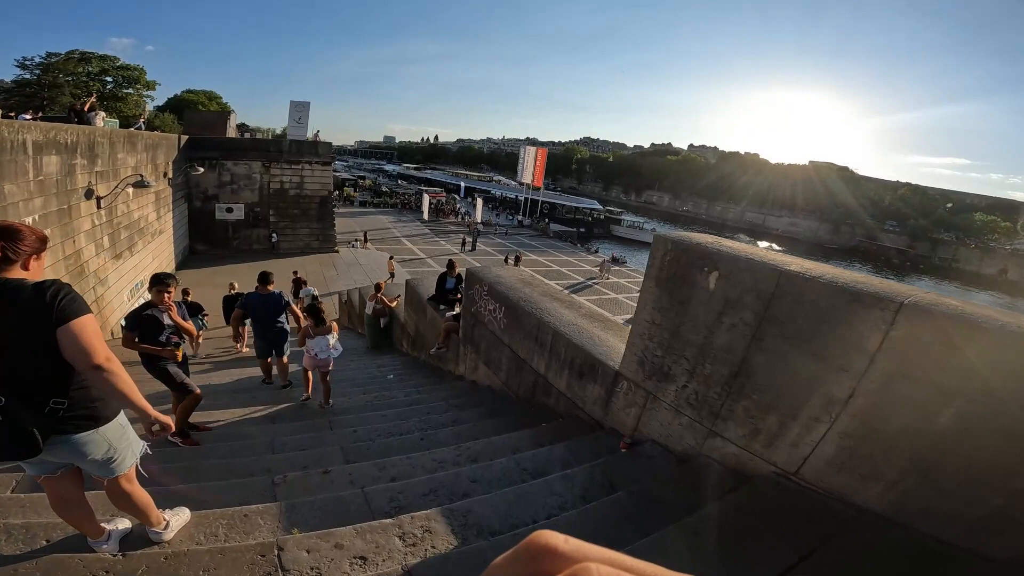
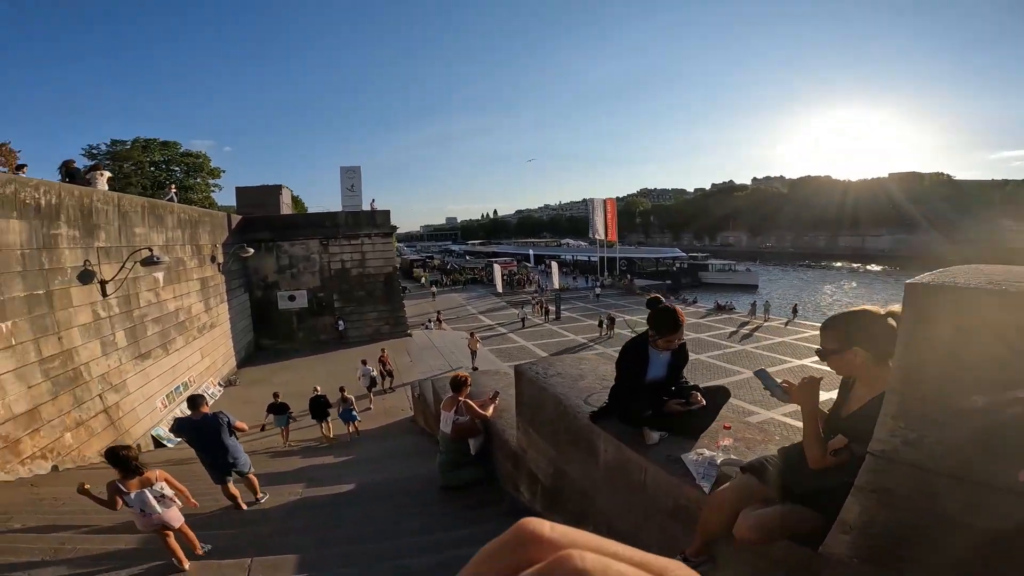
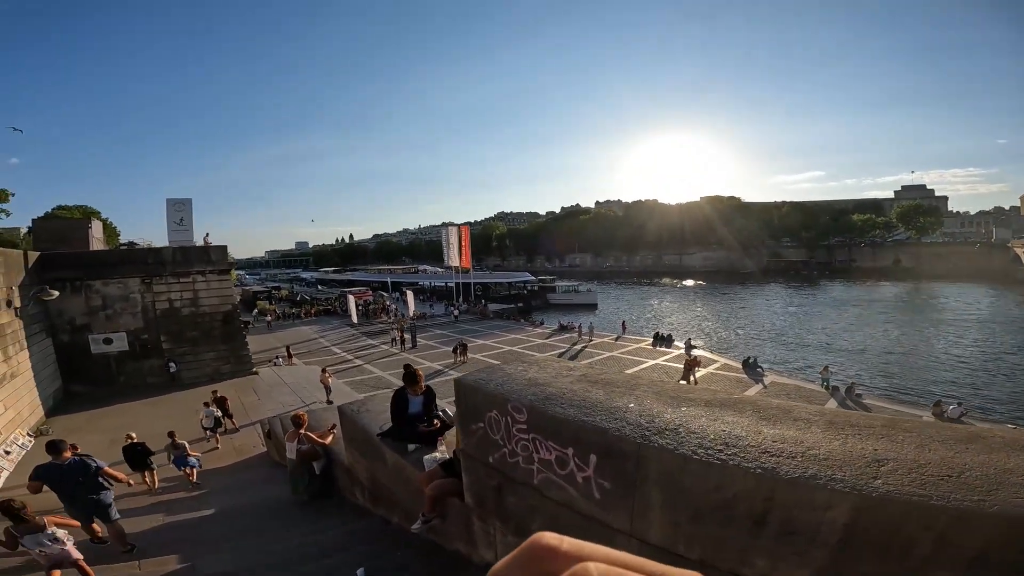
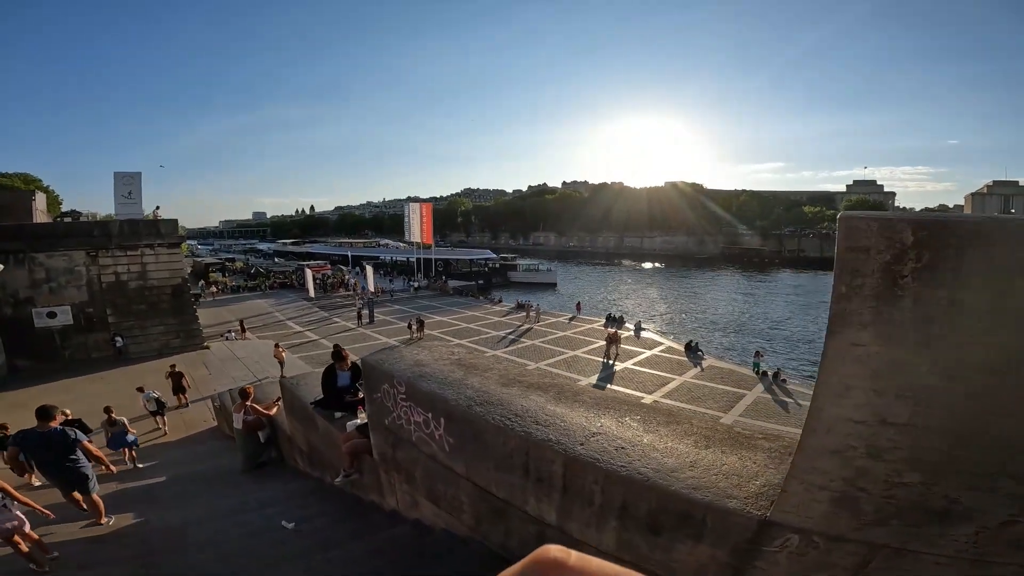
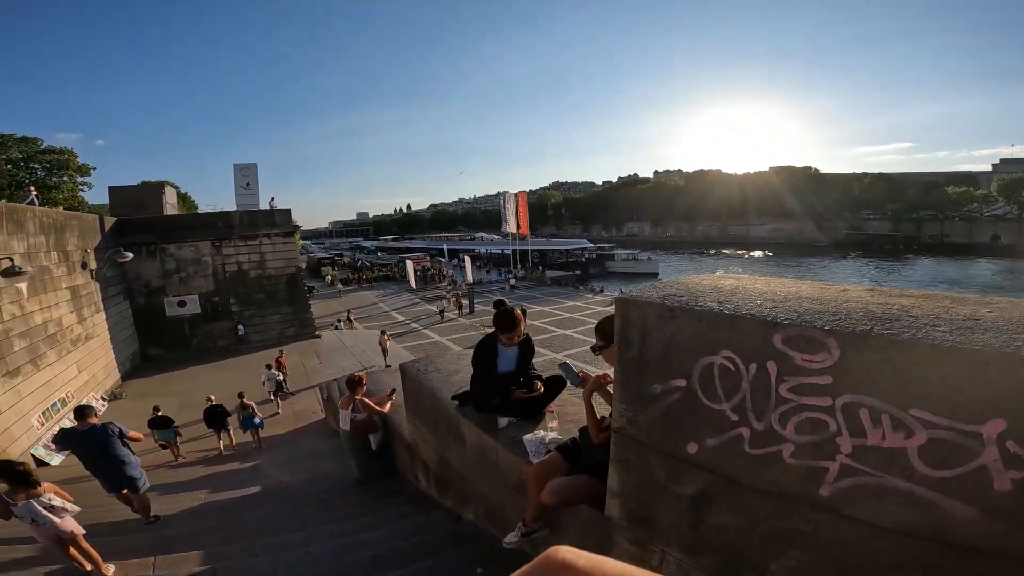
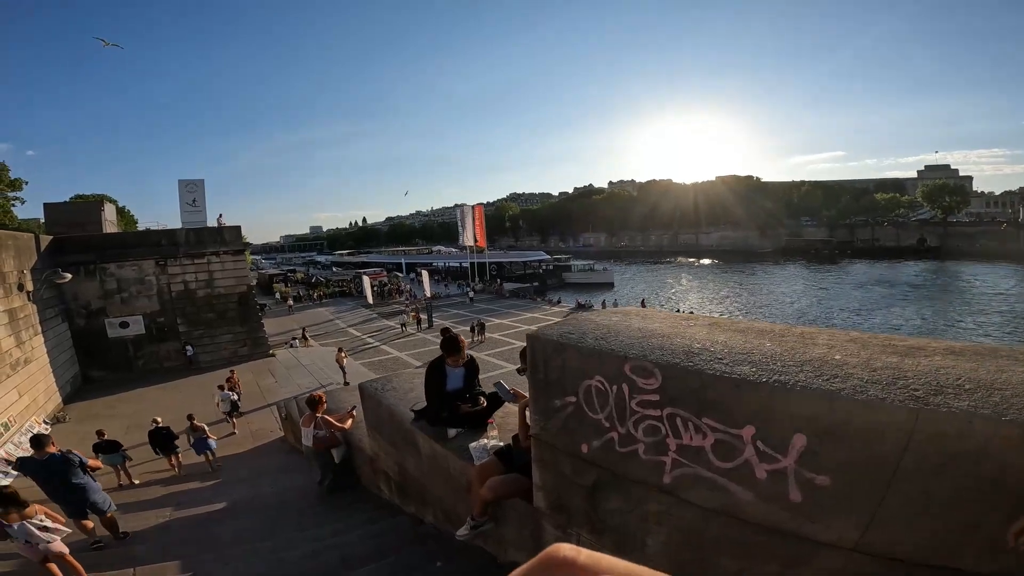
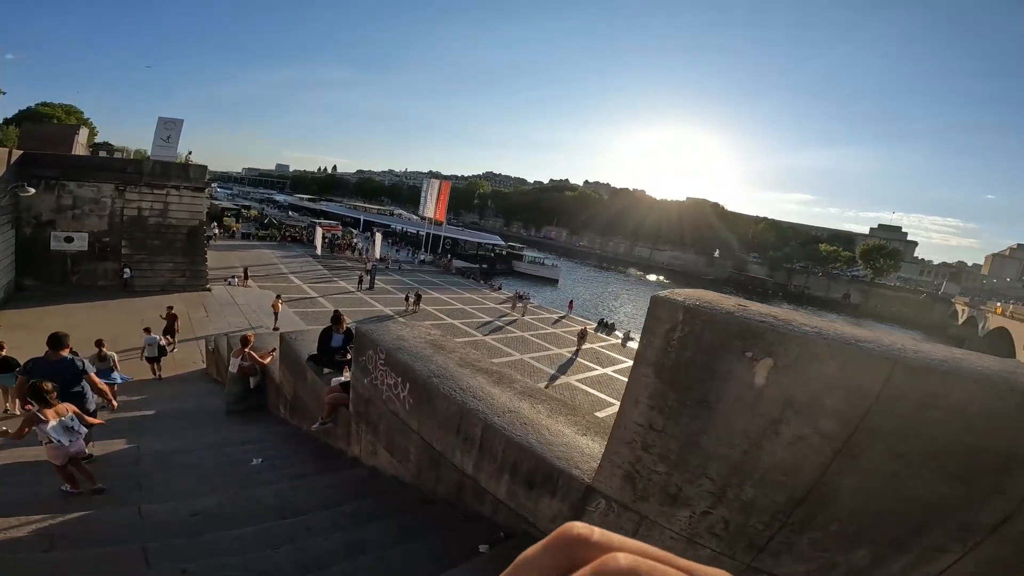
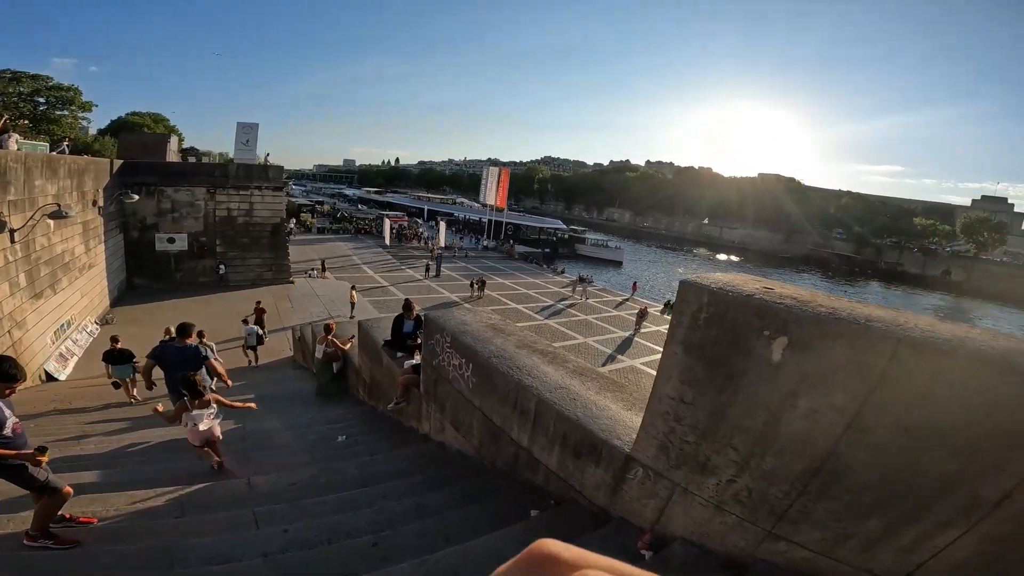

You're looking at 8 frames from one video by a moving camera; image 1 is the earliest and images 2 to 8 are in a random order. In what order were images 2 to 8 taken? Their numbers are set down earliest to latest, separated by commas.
8, 7, 4, 3, 6, 5, 2
